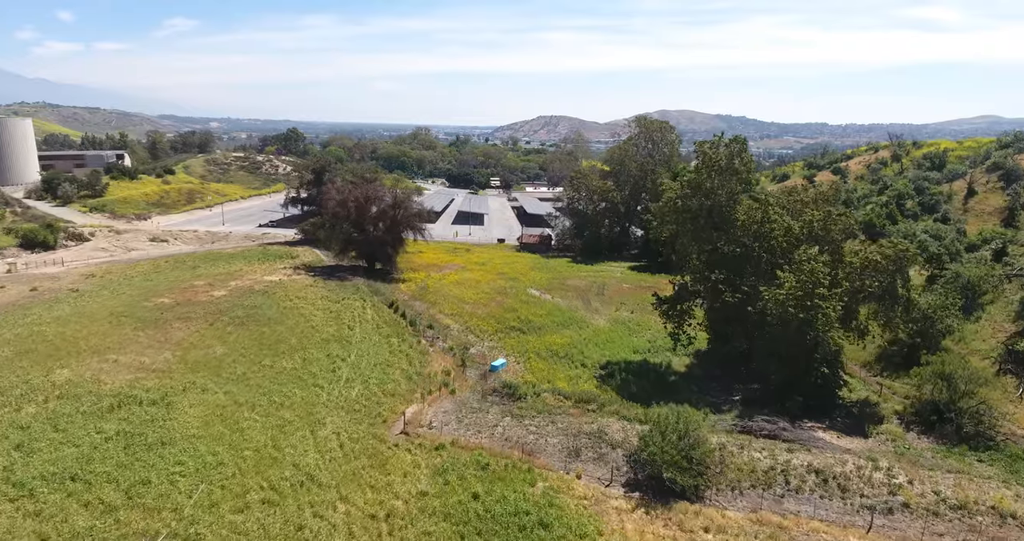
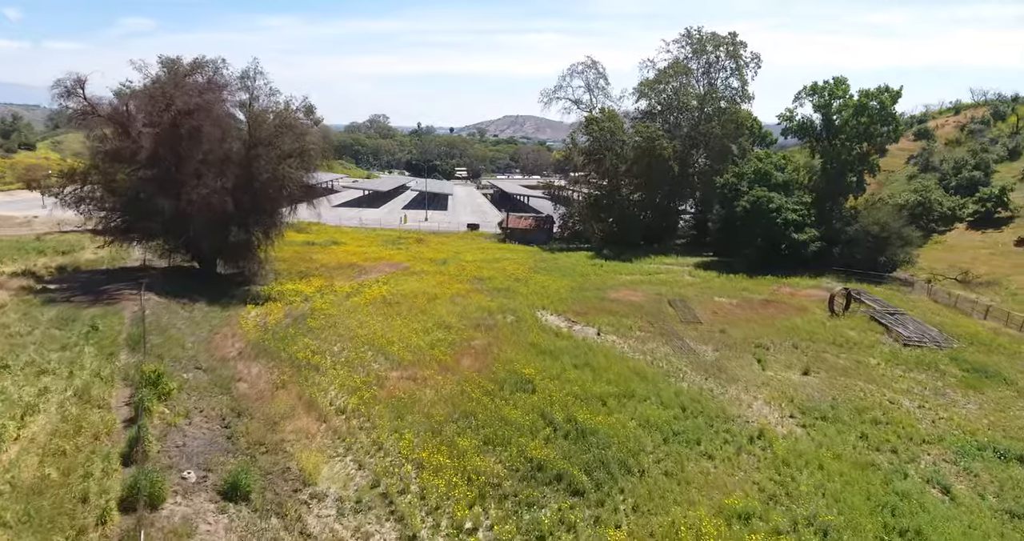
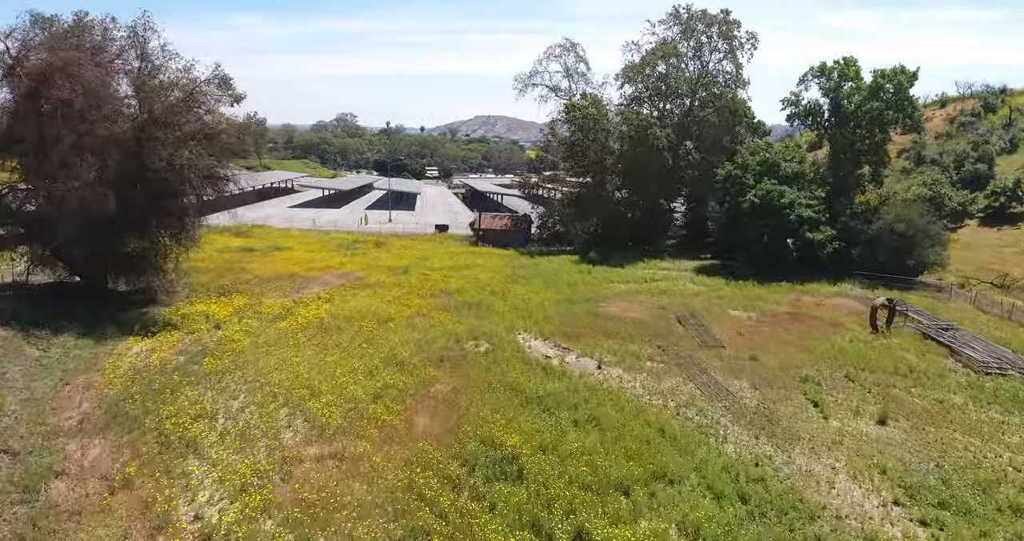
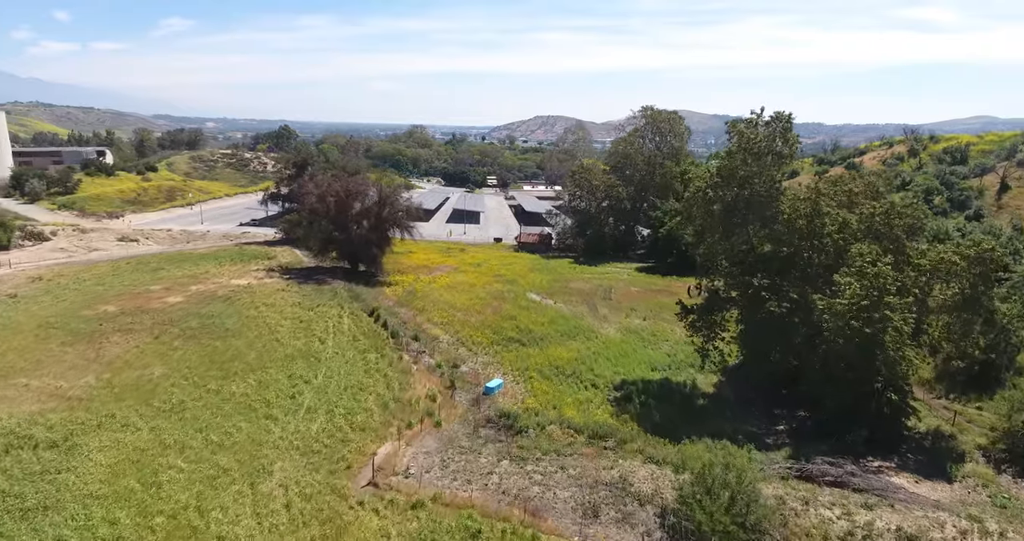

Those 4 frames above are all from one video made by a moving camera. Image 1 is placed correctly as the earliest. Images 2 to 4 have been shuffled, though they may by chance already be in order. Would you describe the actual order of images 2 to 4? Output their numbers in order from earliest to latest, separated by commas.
4, 2, 3
